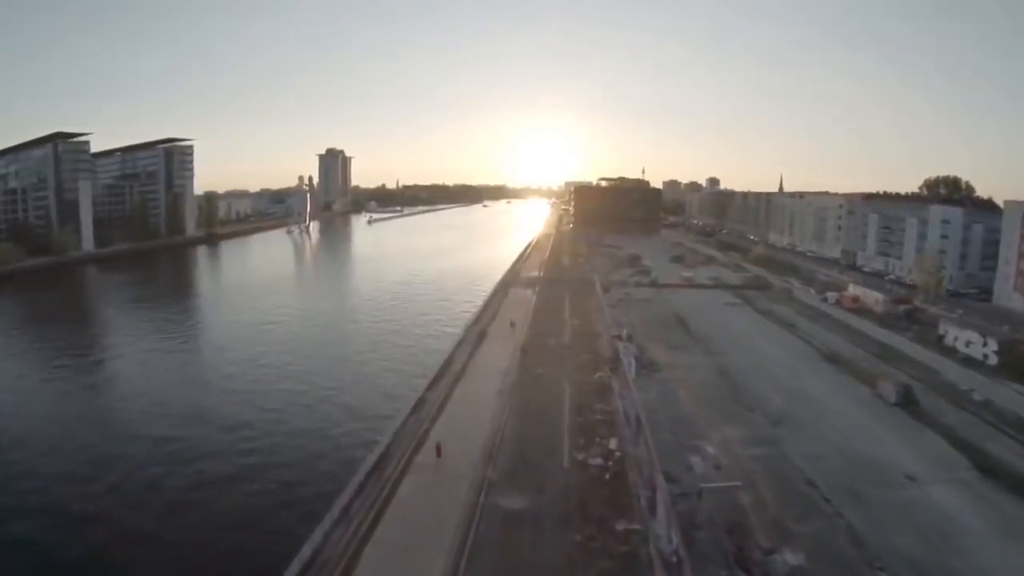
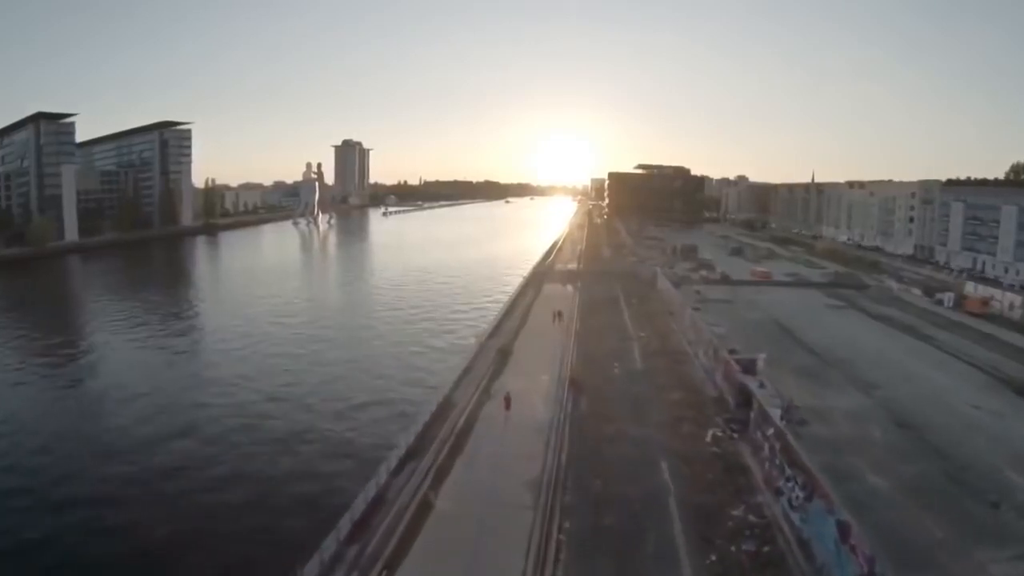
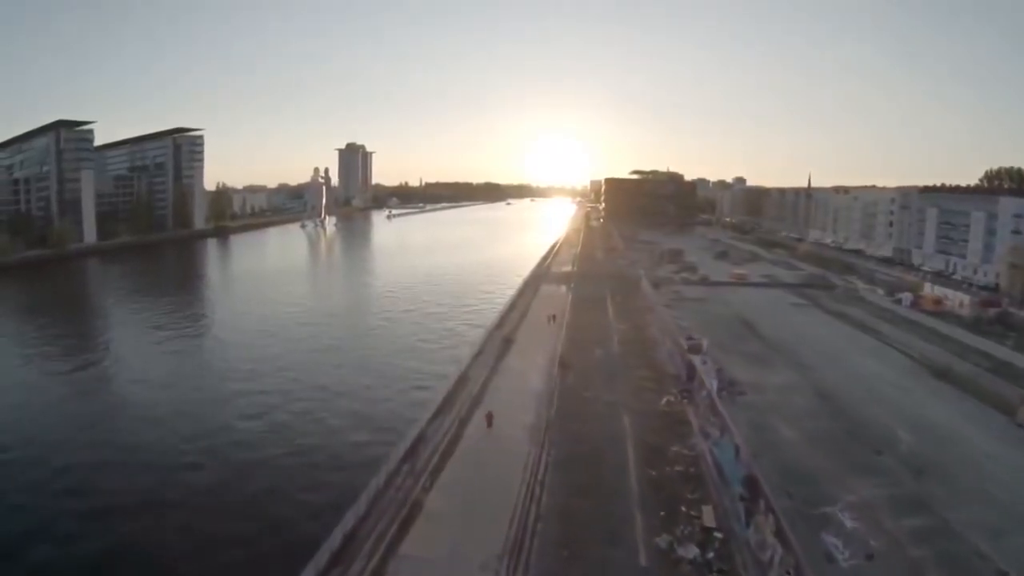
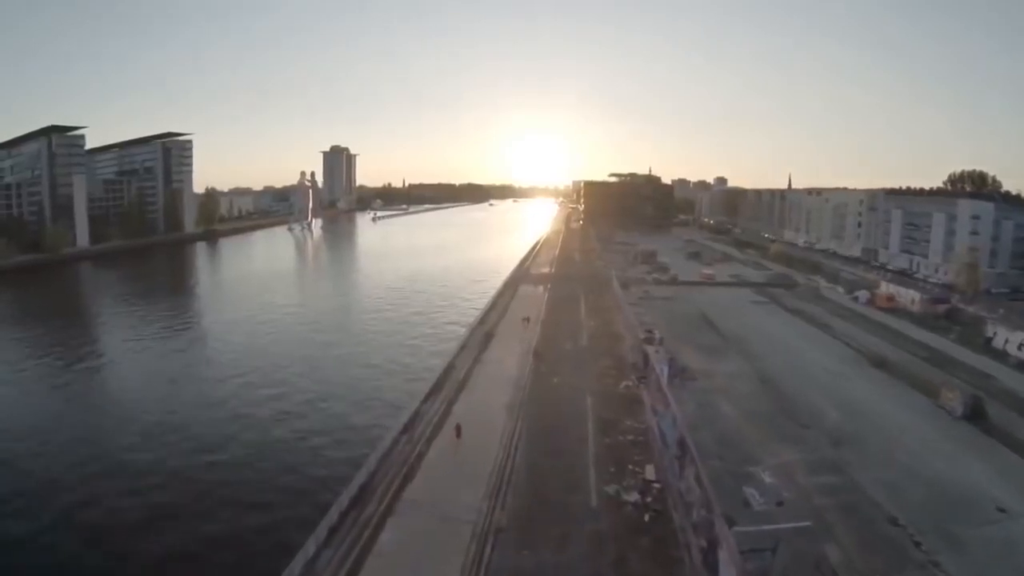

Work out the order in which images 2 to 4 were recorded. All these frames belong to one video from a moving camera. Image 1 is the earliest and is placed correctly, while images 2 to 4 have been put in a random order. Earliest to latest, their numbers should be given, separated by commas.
4, 3, 2
